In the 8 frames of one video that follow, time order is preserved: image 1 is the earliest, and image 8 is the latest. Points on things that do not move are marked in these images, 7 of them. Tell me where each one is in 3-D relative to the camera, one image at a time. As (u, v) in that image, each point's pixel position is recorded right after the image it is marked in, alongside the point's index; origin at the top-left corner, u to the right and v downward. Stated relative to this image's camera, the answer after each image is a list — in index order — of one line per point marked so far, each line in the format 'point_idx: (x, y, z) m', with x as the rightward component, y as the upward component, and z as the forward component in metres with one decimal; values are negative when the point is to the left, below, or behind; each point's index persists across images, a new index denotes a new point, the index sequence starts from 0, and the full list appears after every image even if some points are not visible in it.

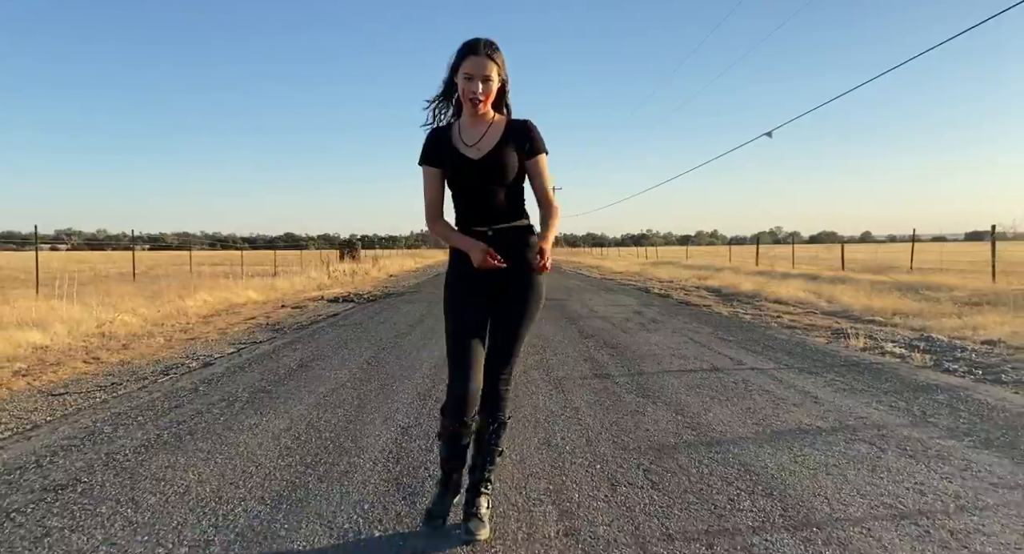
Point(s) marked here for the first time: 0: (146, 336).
0: (-6.0, -0.9, +10.2) m
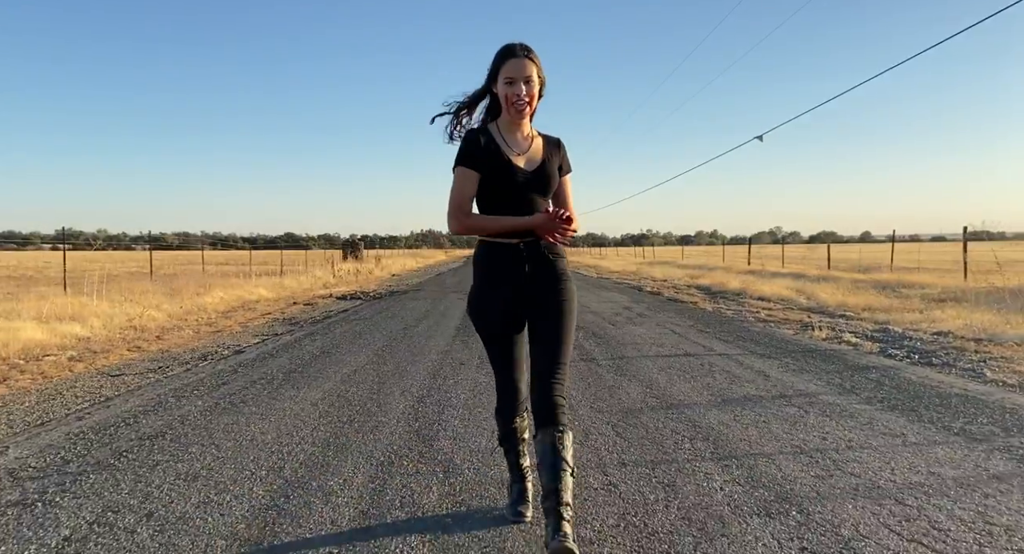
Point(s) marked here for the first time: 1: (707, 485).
0: (-6.0, -0.9, +11.1) m
1: (+1.0, -1.1, +3.1) m
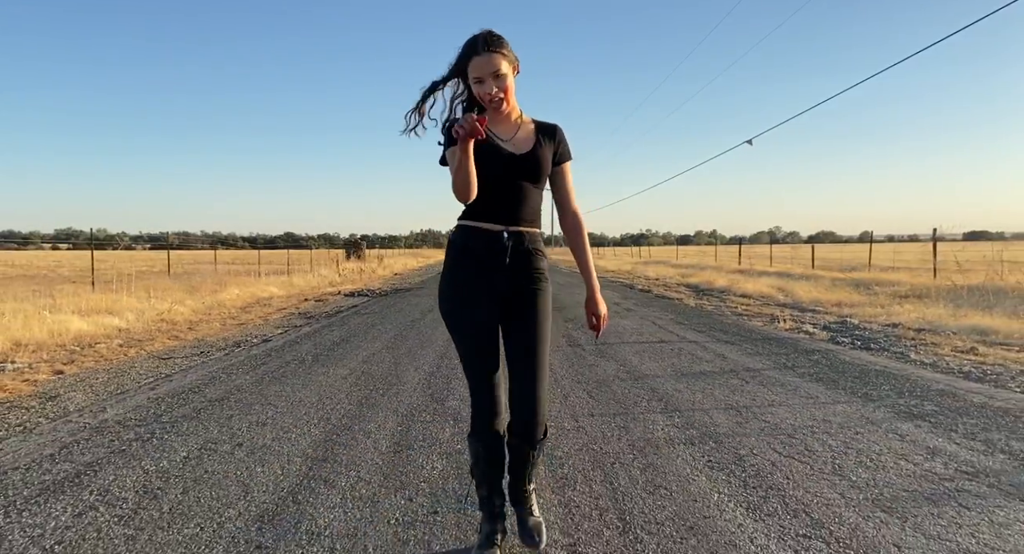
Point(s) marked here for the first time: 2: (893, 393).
0: (-6.1, -0.8, +12.2) m
1: (+1.0, -1.0, +4.2) m
2: (+3.3, -1.0, +5.2) m
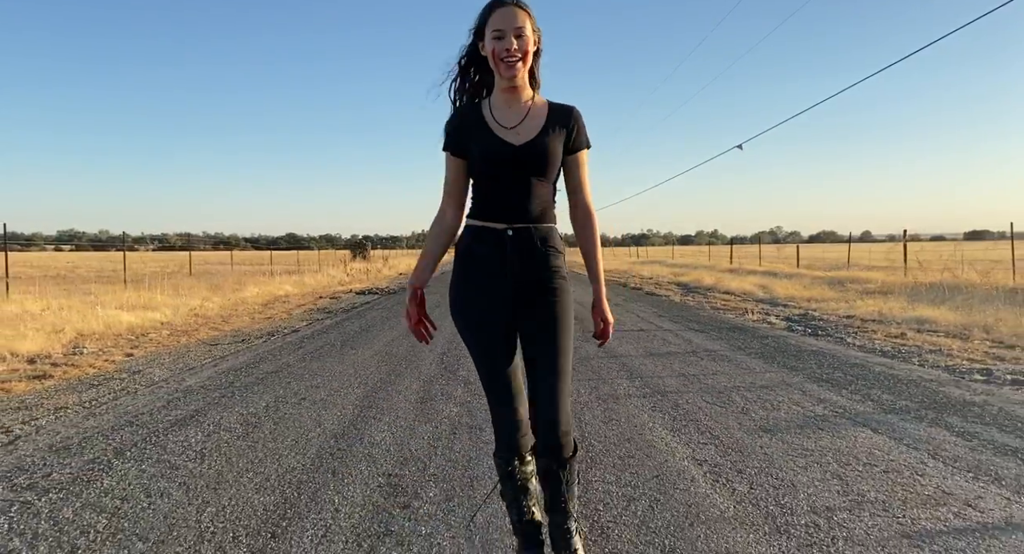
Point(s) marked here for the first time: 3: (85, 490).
0: (-6.1, -0.8, +13.5) m
1: (+1.0, -1.0, +5.5) m
2: (+3.2, -0.9, +6.5) m
3: (-2.3, -1.1, +3.3) m
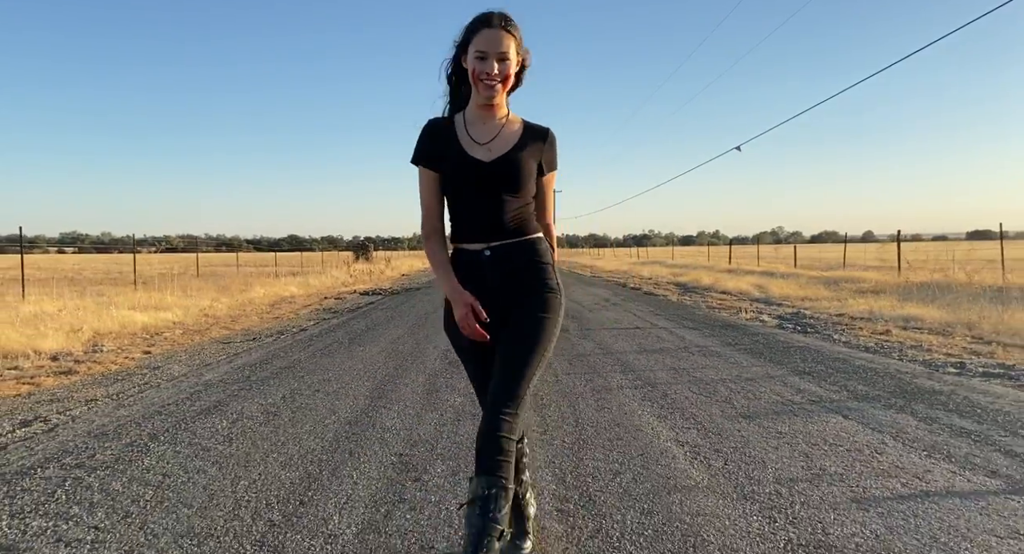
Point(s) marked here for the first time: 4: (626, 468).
0: (-6.1, -0.8, +13.9) m
1: (+1.0, -1.0, +5.9) m
2: (+3.2, -0.9, +6.9) m
3: (-2.3, -1.1, +3.7) m
4: (+0.6, -1.1, +3.4) m
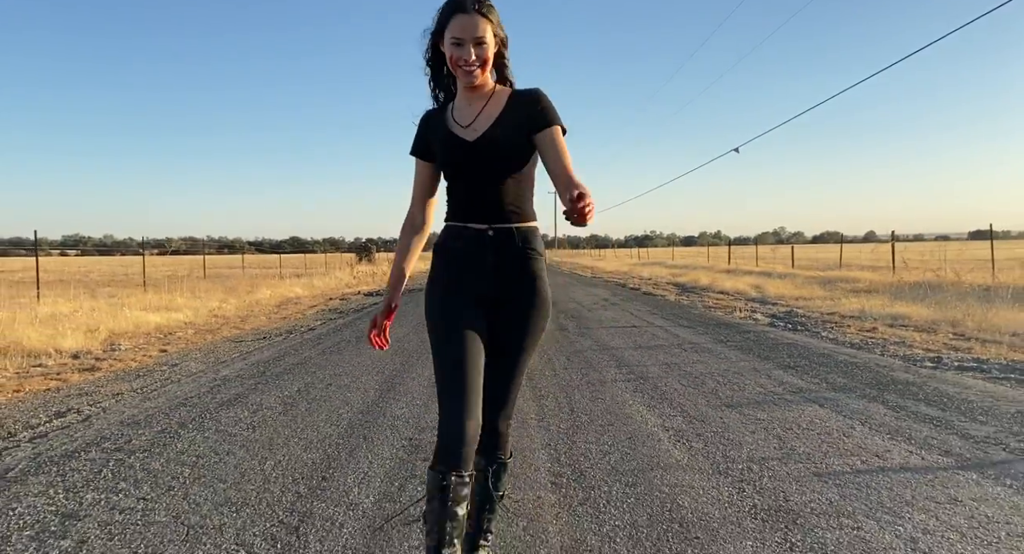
0: (-6.1, -0.9, +14.3) m
1: (+1.0, -1.0, +6.2) m
2: (+3.2, -0.9, +7.2) m
3: (-2.3, -1.1, +4.1) m
4: (+0.6, -1.1, +3.8) m
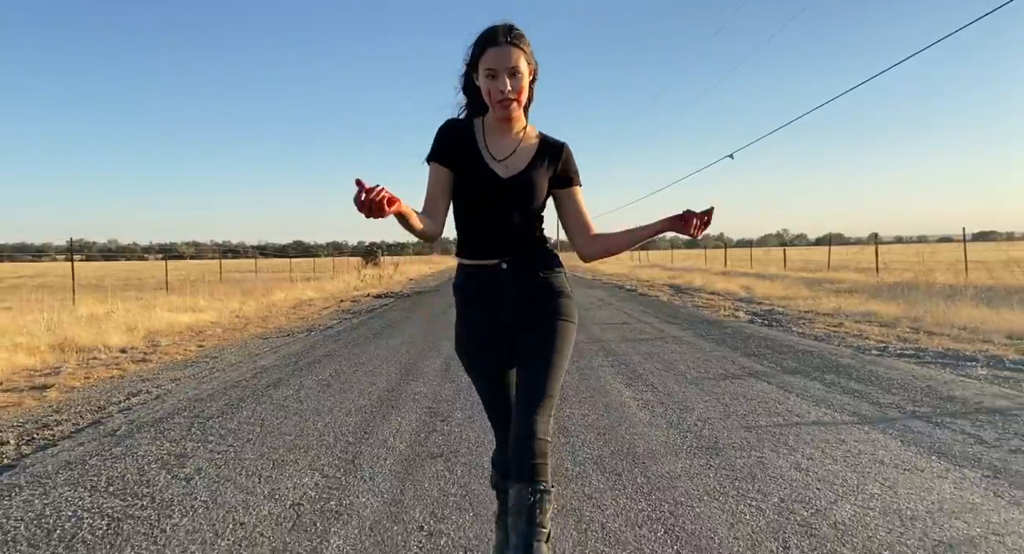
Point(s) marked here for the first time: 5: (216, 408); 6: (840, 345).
0: (-6.0, -1.0, +15.3) m
1: (+1.0, -1.0, +7.2) m
2: (+3.3, -0.9, +8.2) m
3: (-2.3, -1.2, +5.1) m
4: (+0.6, -1.1, +4.8) m
5: (-2.6, -1.2, +5.4) m
6: (+4.3, -0.9, +8.1) m
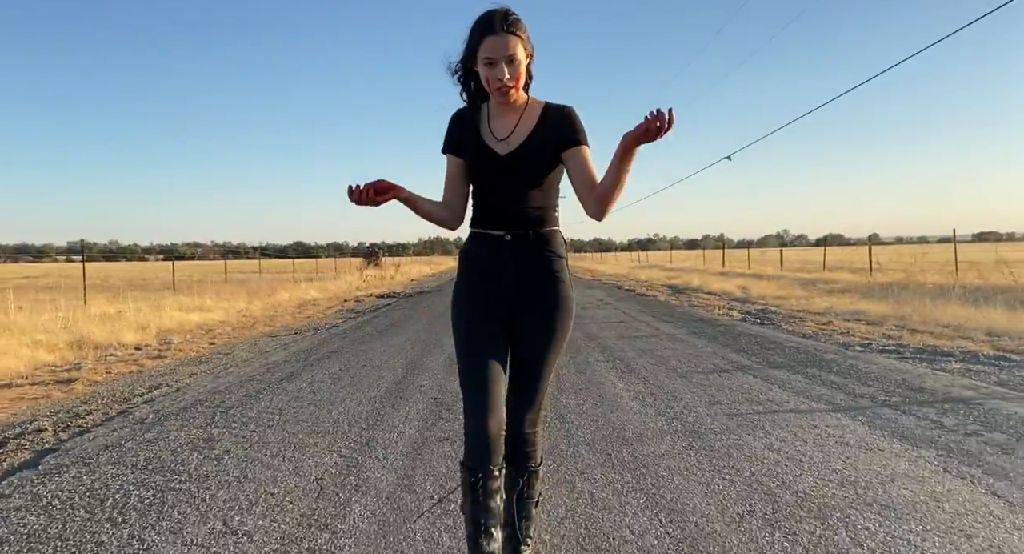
0: (-6.0, -1.0, +15.7) m
1: (+1.0, -1.0, +7.6) m
2: (+3.3, -0.9, +8.6) m
3: (-2.3, -1.1, +5.5) m
4: (+0.6, -1.1, +5.1) m
5: (-2.6, -1.2, +5.8) m
6: (+4.3, -0.9, +8.4) m
